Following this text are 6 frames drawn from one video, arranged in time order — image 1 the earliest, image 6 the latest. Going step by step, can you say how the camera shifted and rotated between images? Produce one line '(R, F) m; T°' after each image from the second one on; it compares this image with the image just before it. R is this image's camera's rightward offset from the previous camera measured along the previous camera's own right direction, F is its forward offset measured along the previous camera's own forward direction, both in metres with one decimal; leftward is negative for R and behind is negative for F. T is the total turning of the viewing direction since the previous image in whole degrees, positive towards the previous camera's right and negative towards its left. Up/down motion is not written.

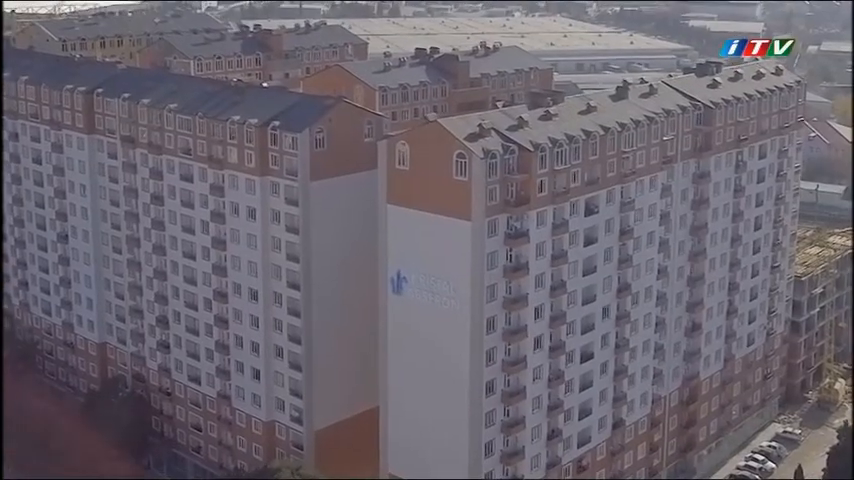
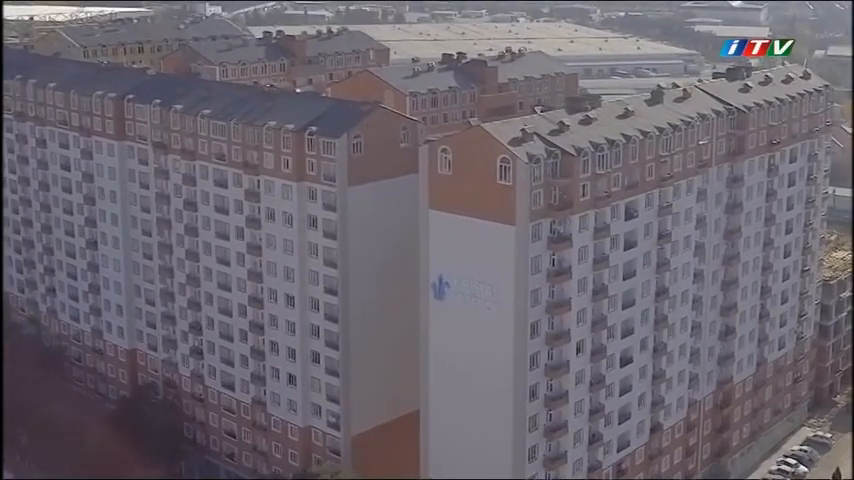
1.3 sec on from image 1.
(-1.2, 0.0) m; 0°
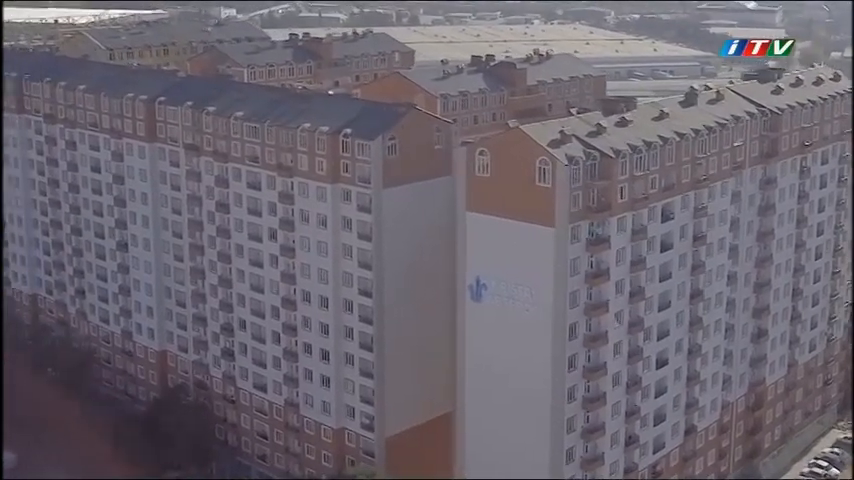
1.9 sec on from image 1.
(-0.8, -0.1) m; -1°
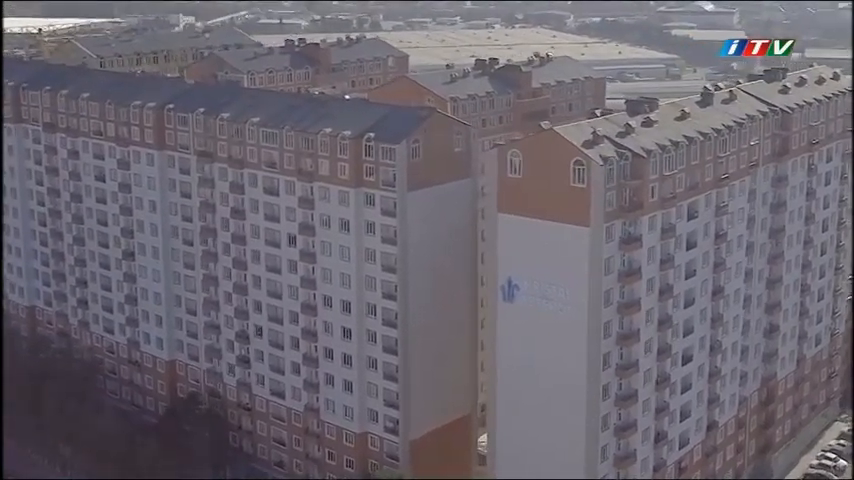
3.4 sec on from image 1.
(-2.2, -0.1) m; +2°
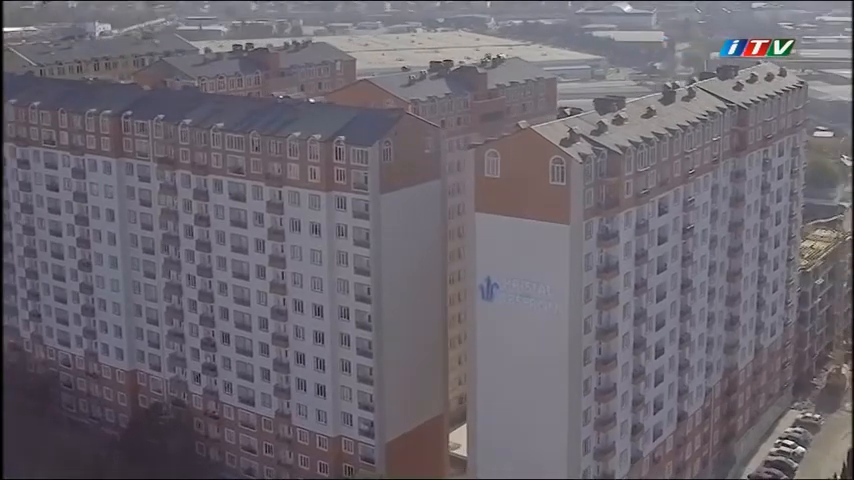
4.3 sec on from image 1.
(-1.7, 0.0) m; +4°
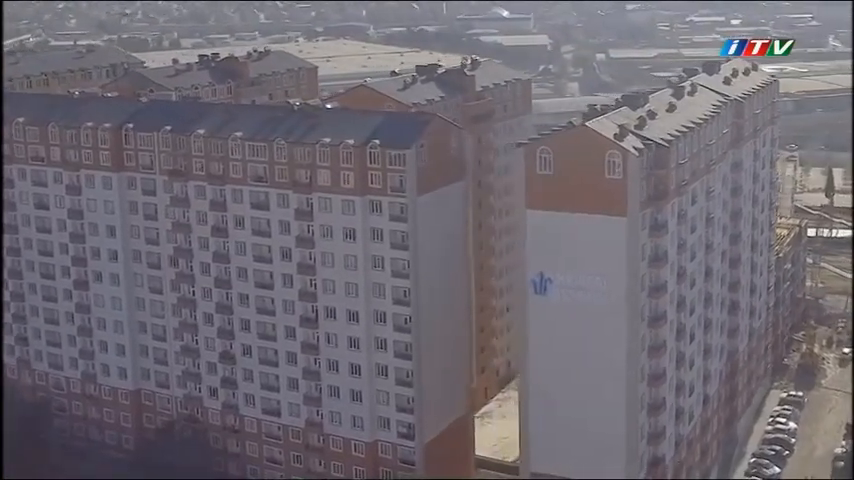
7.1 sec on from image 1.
(-5.4, 0.0) m; +7°
